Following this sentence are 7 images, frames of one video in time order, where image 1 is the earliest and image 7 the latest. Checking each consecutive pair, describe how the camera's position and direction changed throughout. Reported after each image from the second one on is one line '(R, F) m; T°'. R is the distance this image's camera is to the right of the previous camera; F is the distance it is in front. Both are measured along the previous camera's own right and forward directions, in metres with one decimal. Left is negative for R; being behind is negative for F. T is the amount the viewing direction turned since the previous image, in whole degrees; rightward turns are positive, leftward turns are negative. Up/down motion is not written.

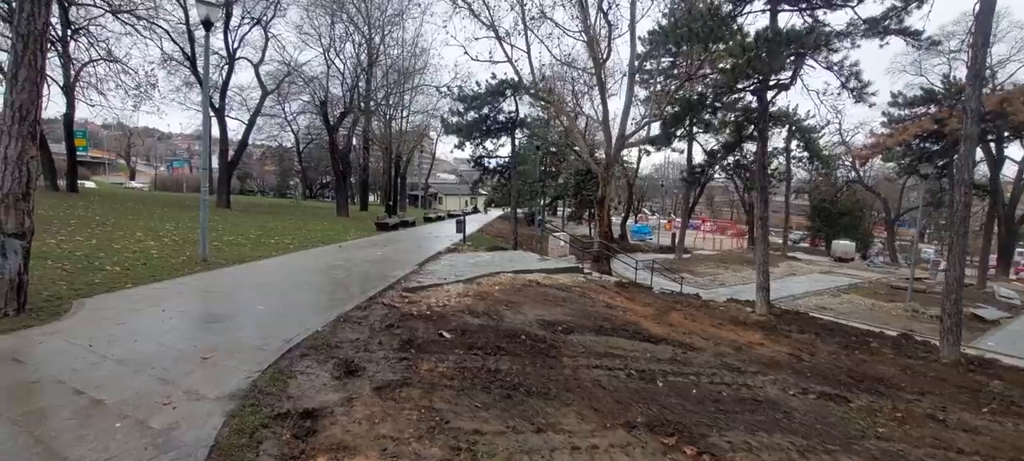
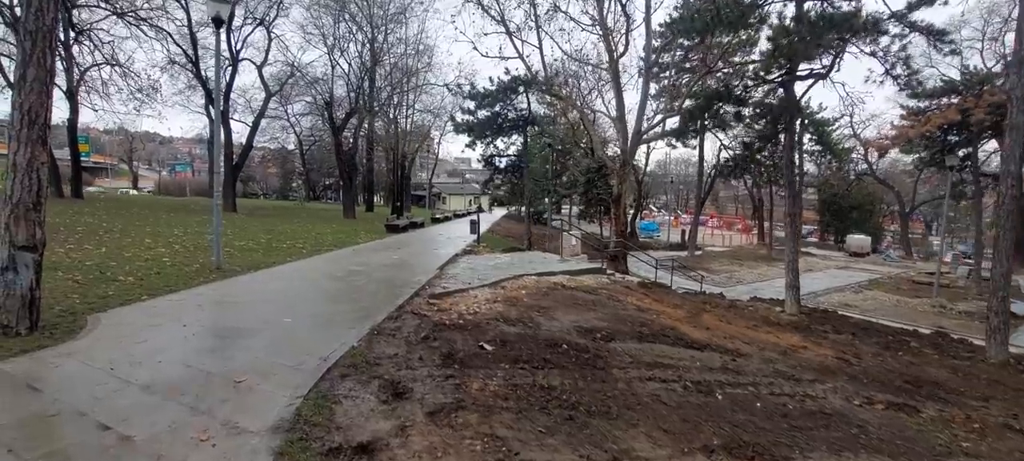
(-0.4, +0.4) m; 0°
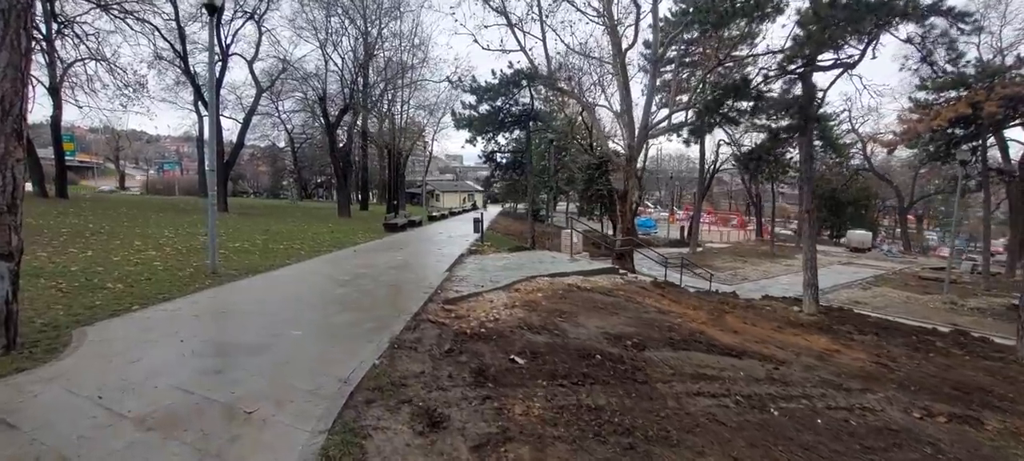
(-0.4, +0.5) m; +1°
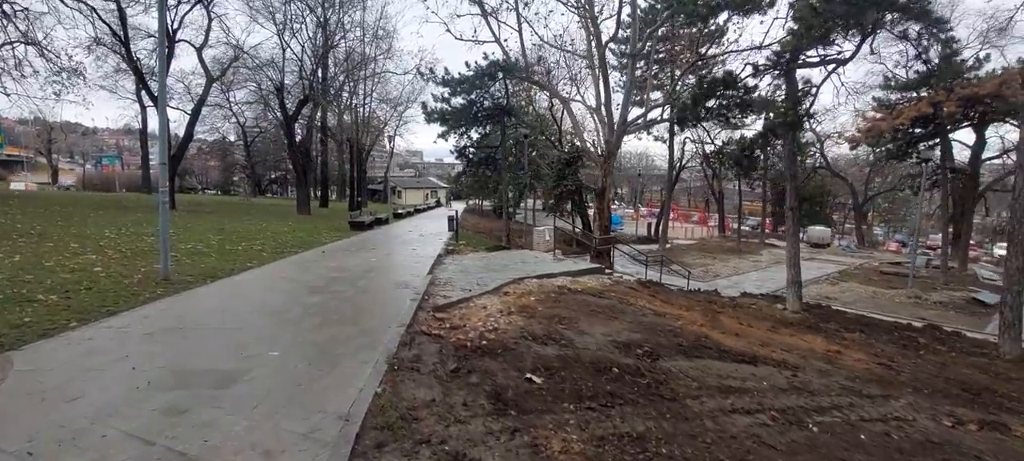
(-0.4, +0.5) m; +4°
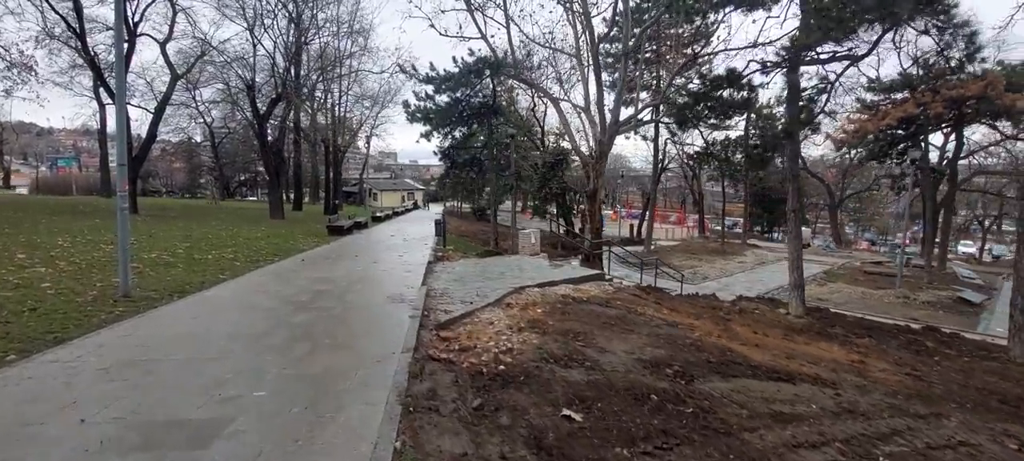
(-0.4, +0.6) m; +3°
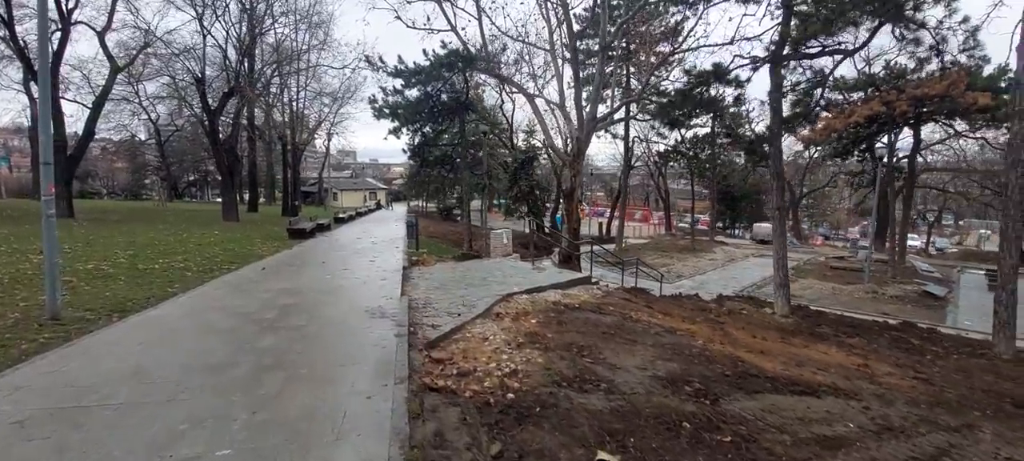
(-0.3, +0.6) m; +4°
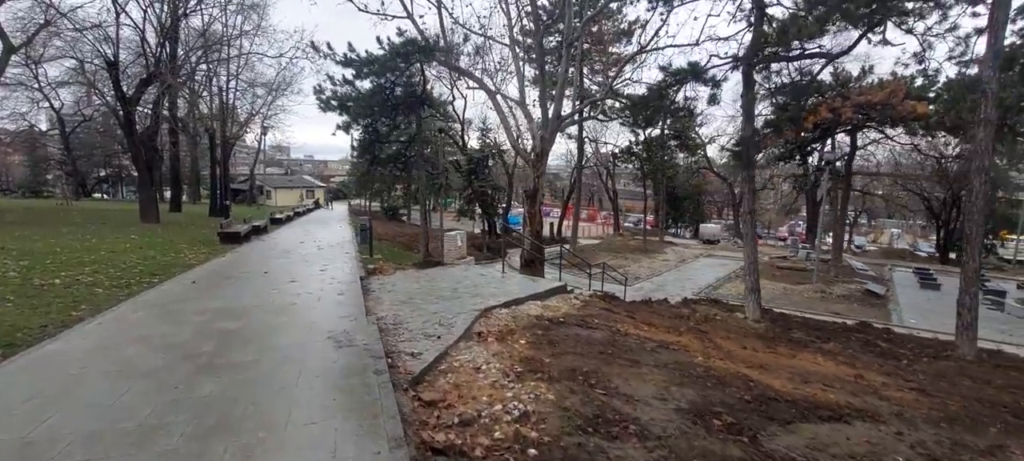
(-0.5, +0.8) m; +7°
